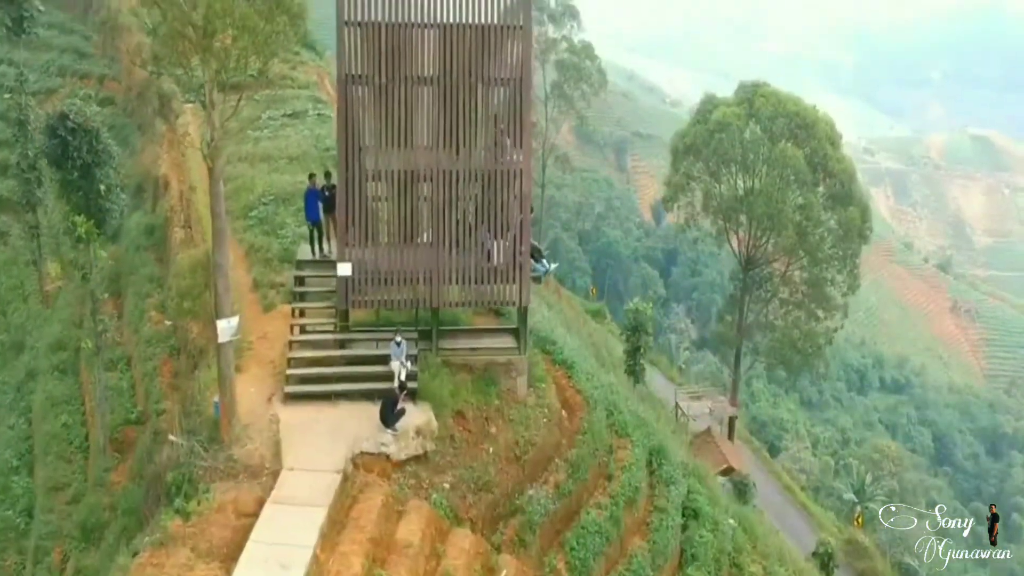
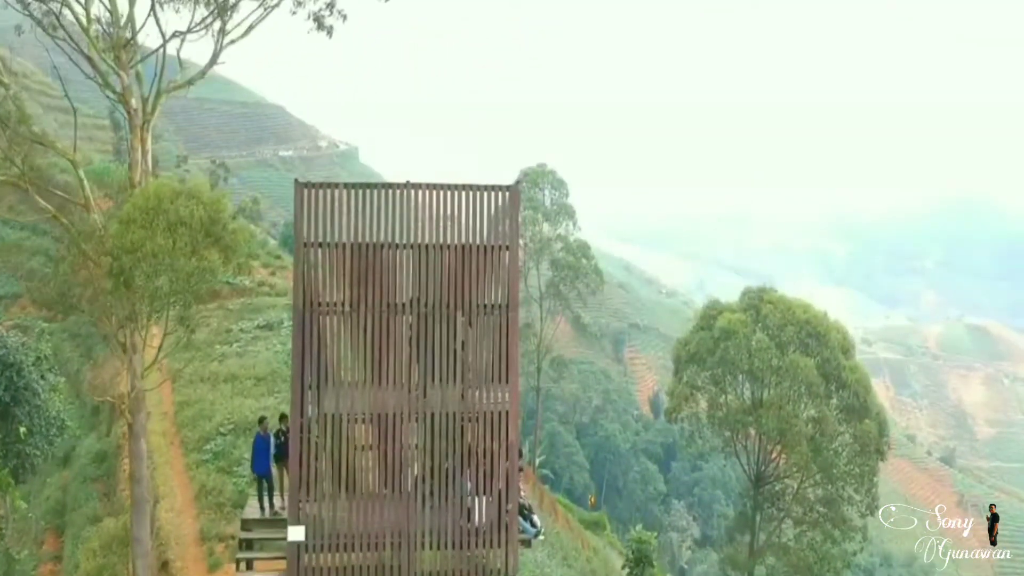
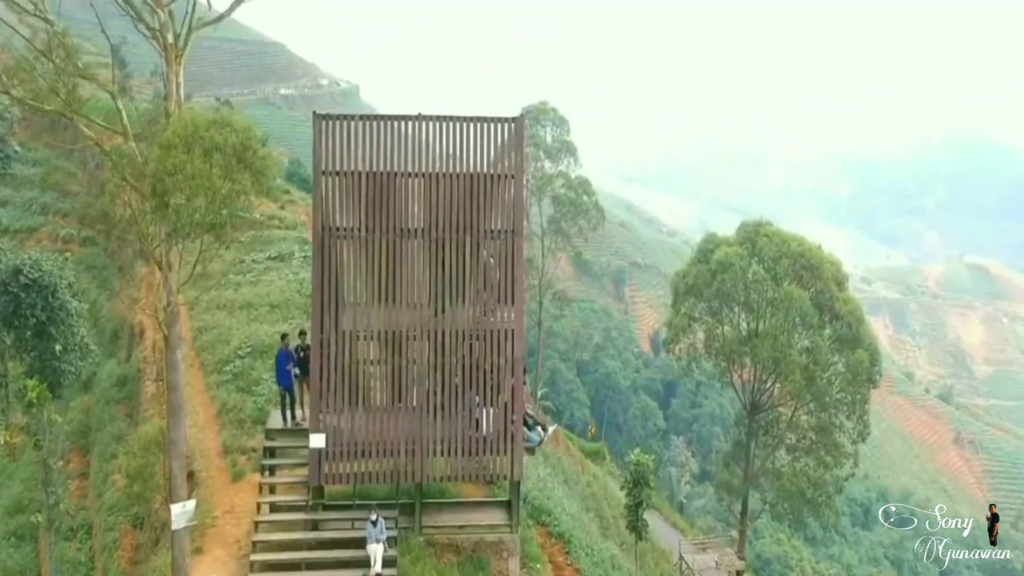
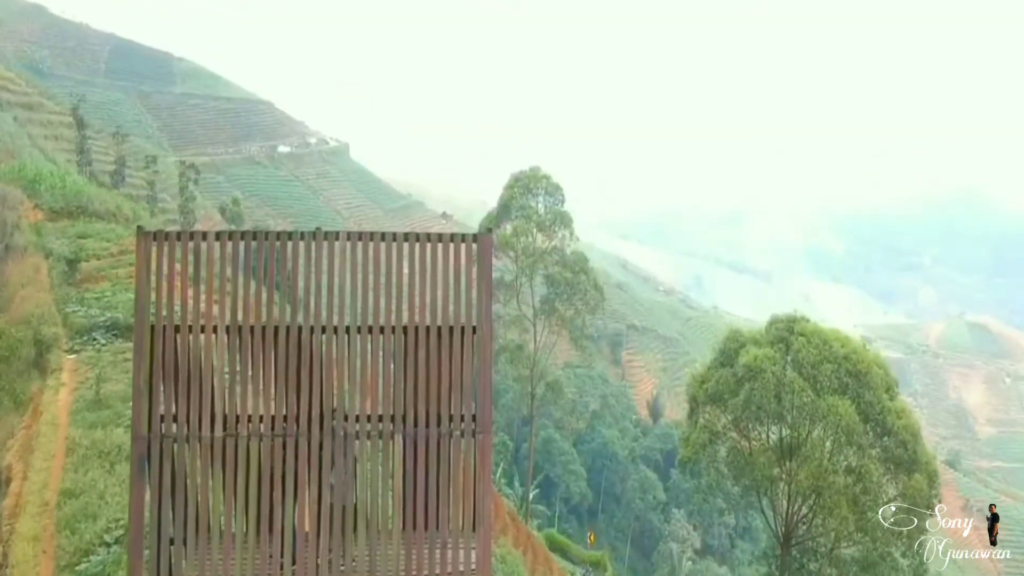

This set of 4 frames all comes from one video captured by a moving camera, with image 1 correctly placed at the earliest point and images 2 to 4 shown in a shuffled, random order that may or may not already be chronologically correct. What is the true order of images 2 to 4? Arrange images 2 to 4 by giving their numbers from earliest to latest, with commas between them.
3, 2, 4
